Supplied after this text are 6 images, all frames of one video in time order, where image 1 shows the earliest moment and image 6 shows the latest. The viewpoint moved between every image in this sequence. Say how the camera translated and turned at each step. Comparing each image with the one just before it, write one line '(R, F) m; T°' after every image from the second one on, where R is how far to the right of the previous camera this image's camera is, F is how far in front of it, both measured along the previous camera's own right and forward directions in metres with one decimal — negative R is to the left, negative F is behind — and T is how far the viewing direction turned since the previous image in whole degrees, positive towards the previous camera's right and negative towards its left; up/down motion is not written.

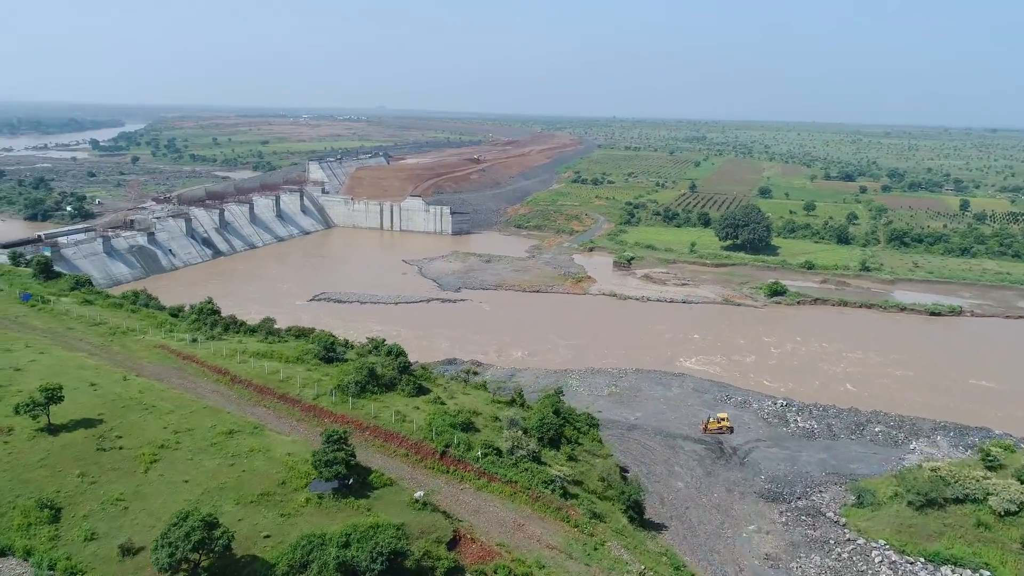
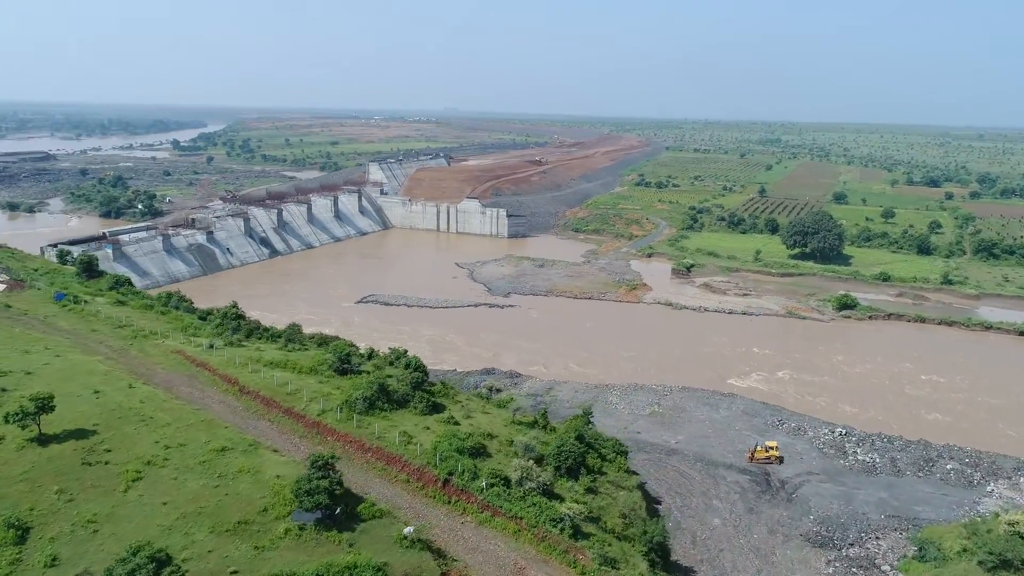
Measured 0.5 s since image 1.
(+1.0, +1.3) m; -5°
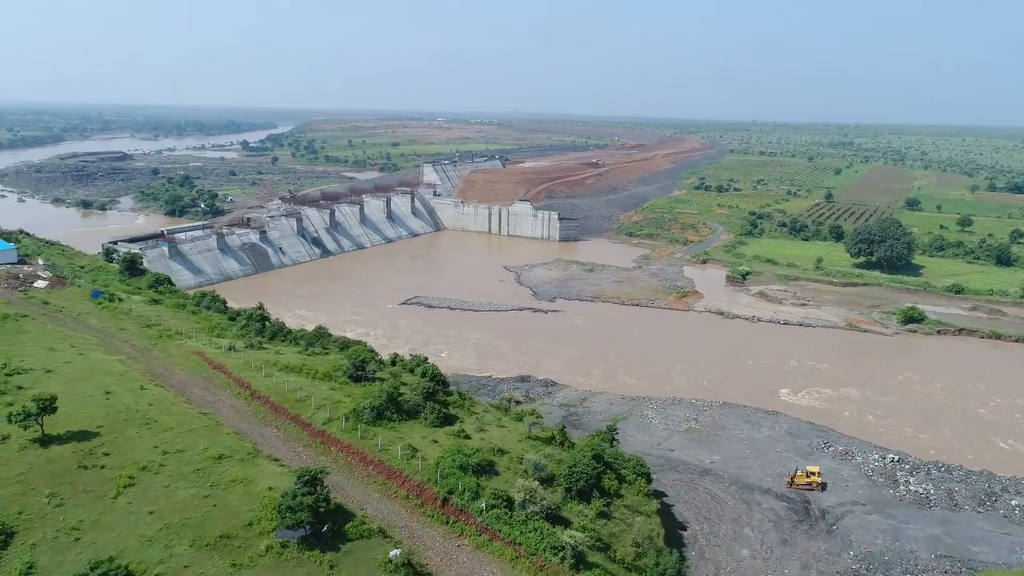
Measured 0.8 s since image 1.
(+1.0, +0.8) m; -5°
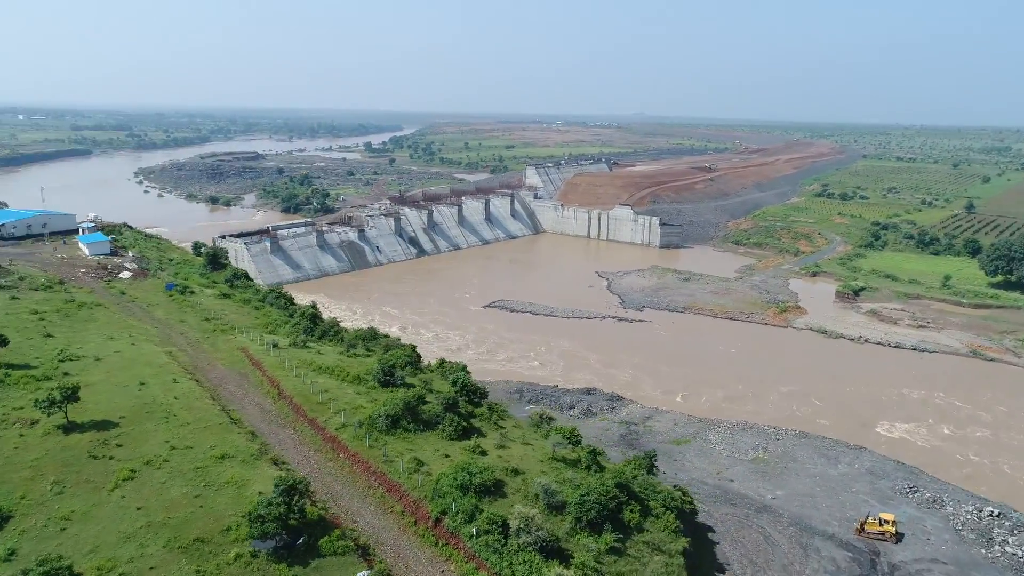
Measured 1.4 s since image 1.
(+1.9, +1.1) m; -9°
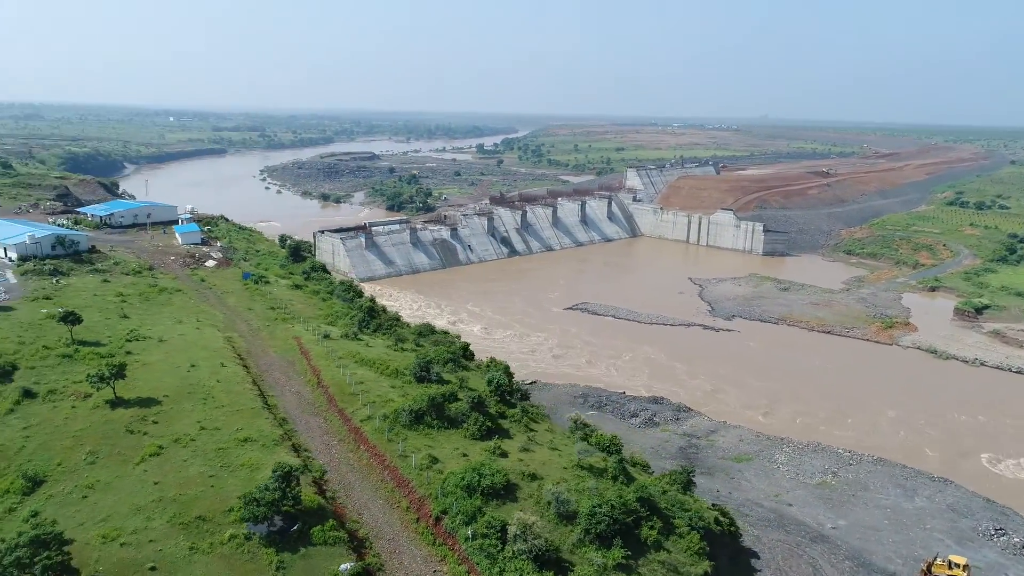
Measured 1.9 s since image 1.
(+1.7, +0.5) m; -9°
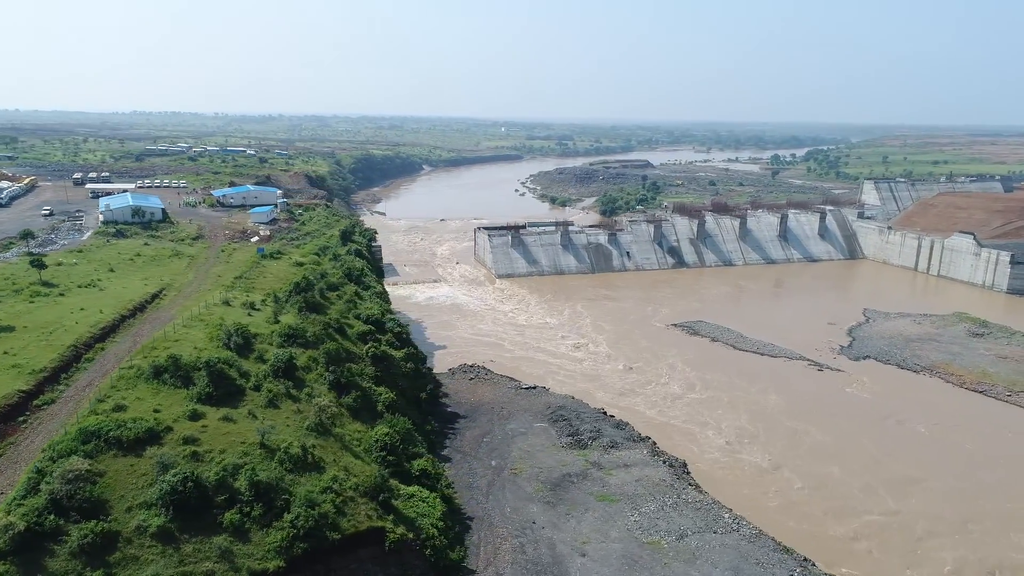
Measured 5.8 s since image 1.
(+12.4, +3.7) m; -25°
